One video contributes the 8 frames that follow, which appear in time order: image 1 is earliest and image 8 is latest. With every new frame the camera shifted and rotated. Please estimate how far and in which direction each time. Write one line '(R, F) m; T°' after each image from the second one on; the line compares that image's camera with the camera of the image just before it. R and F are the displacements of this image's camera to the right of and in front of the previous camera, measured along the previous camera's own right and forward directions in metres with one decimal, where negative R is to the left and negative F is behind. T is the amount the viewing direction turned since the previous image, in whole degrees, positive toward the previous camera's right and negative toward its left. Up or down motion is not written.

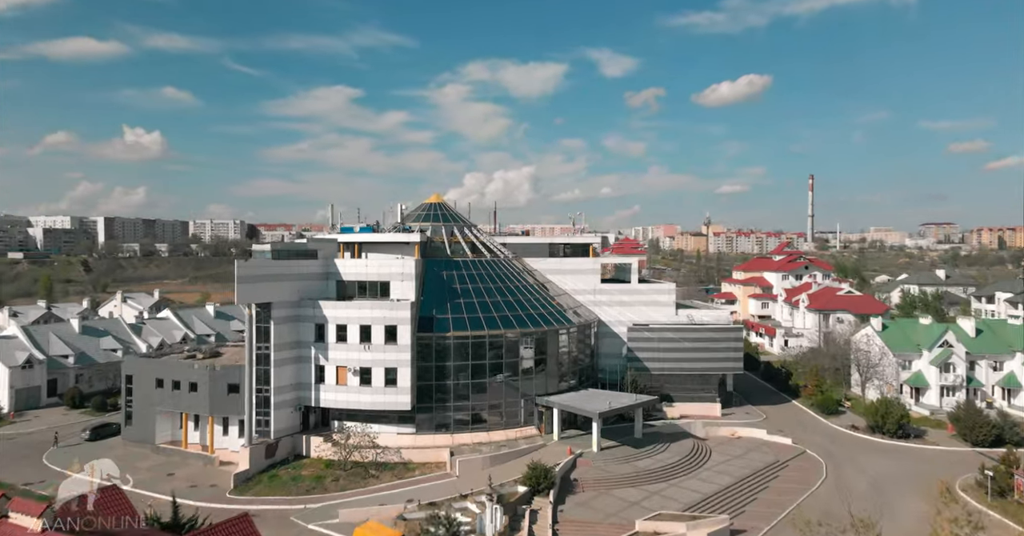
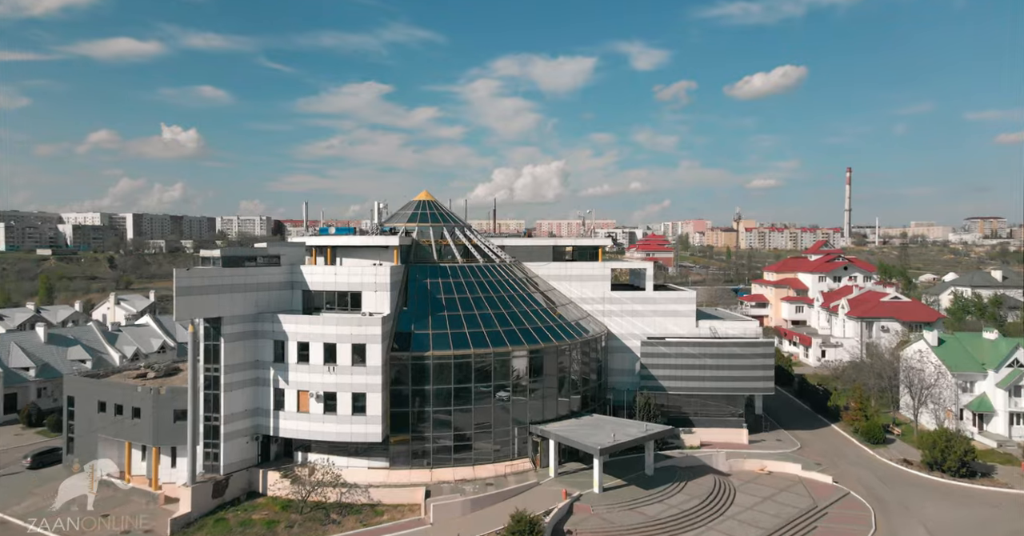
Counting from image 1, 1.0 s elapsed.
(+2.1, +5.8) m; -3°
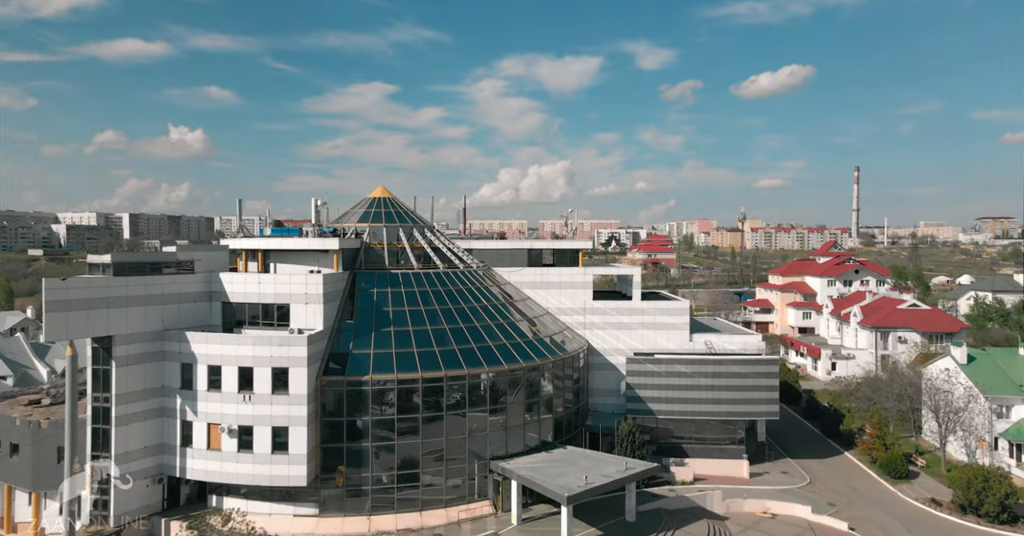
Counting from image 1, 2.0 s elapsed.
(+2.3, +5.7) m; 0°
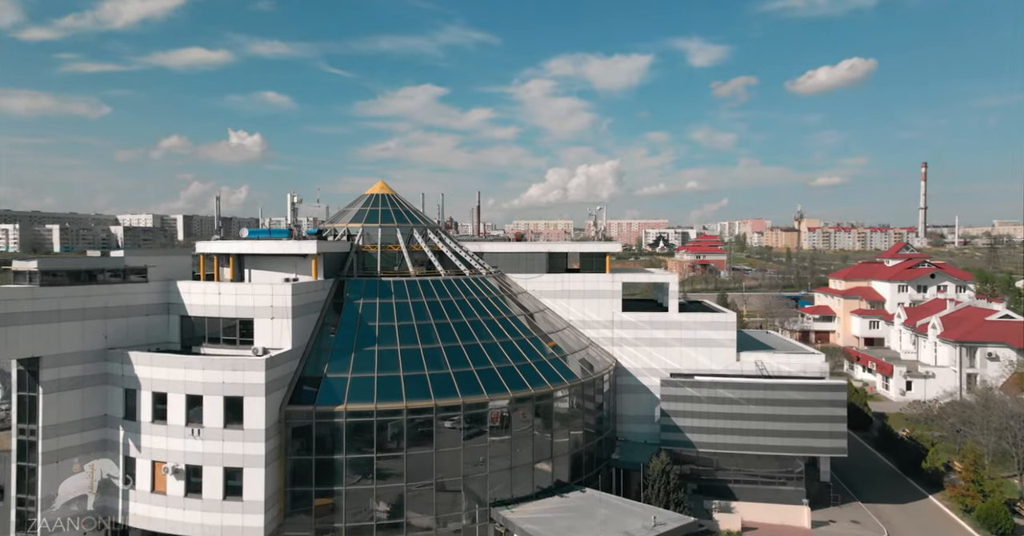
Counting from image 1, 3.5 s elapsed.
(+1.7, +5.5) m; -4°
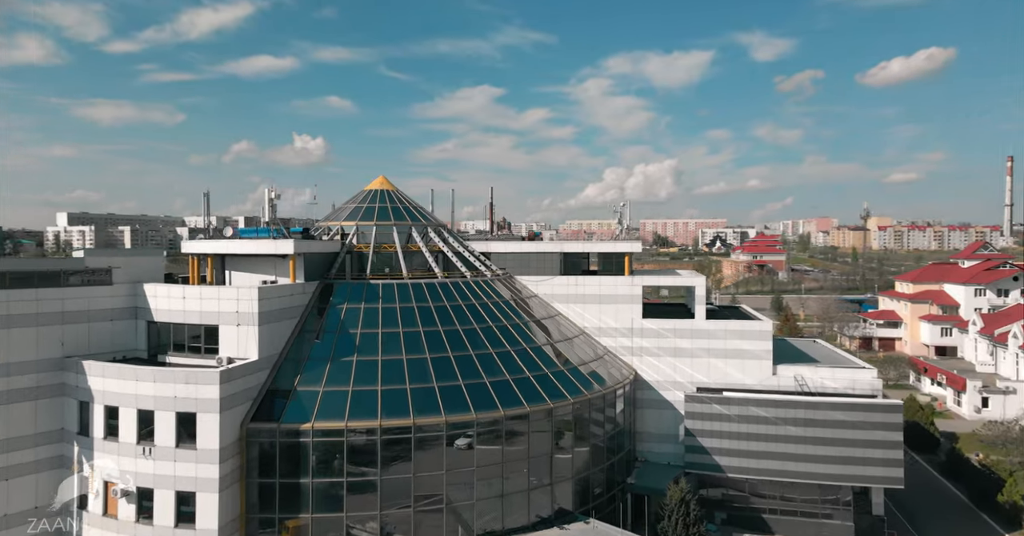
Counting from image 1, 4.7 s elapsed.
(+2.4, +3.3) m; -5°
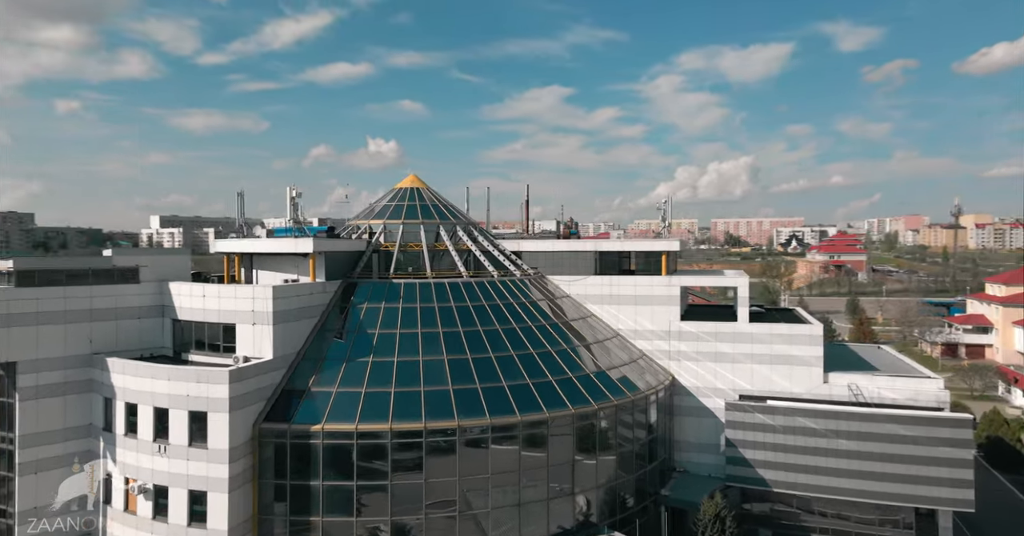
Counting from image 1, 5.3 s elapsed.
(+1.8, +1.2) m; -6°
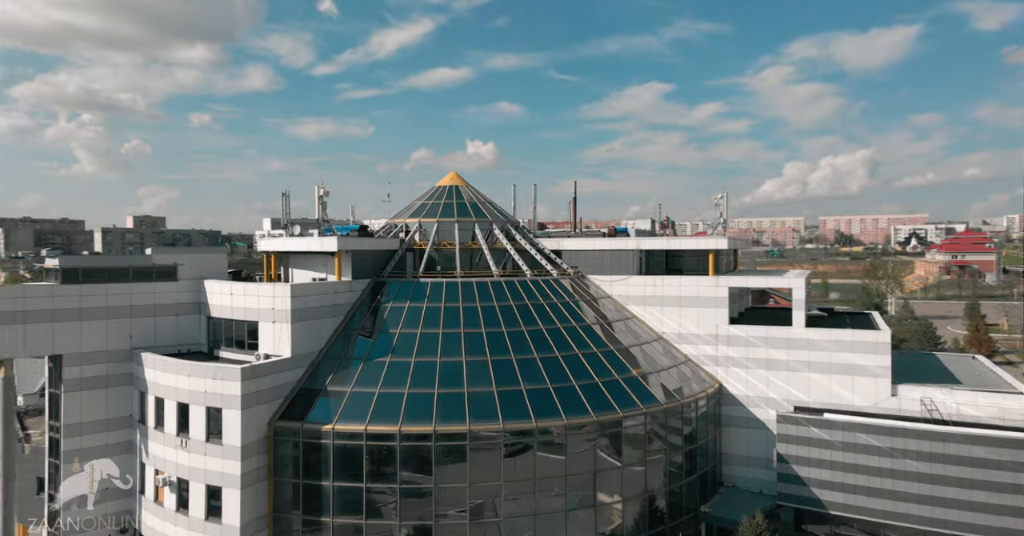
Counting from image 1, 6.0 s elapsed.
(+2.8, +1.3) m; -9°
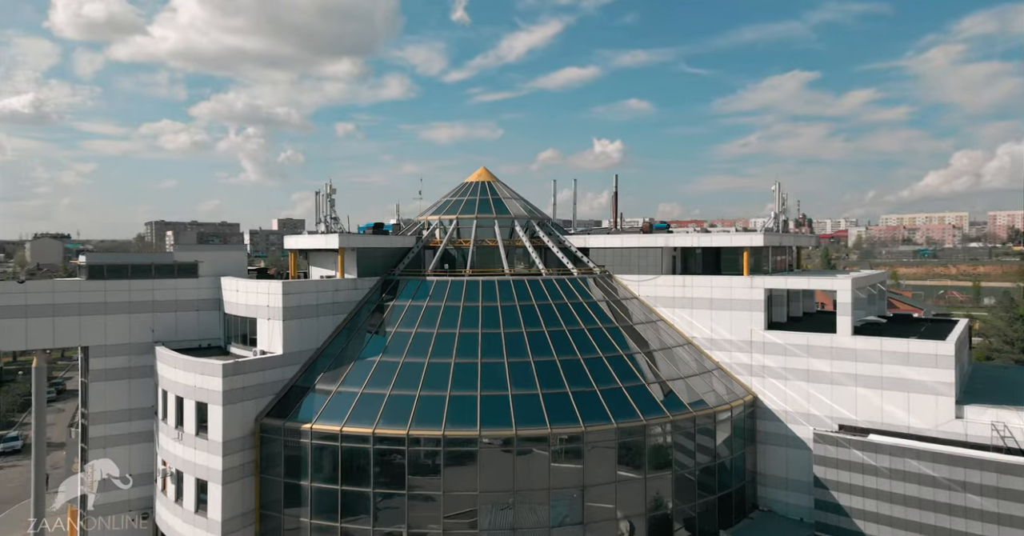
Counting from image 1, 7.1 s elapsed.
(+4.6, +2.1) m; -11°
